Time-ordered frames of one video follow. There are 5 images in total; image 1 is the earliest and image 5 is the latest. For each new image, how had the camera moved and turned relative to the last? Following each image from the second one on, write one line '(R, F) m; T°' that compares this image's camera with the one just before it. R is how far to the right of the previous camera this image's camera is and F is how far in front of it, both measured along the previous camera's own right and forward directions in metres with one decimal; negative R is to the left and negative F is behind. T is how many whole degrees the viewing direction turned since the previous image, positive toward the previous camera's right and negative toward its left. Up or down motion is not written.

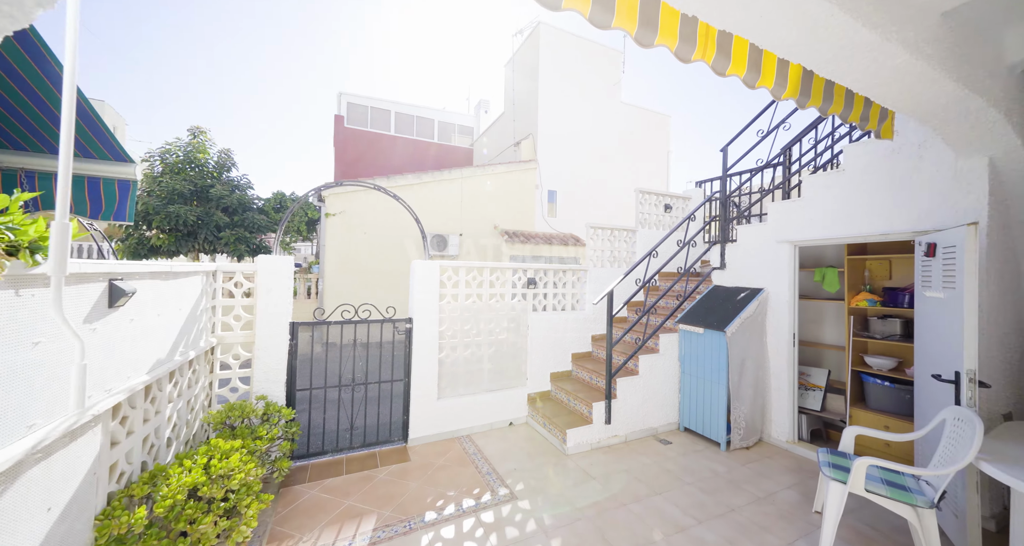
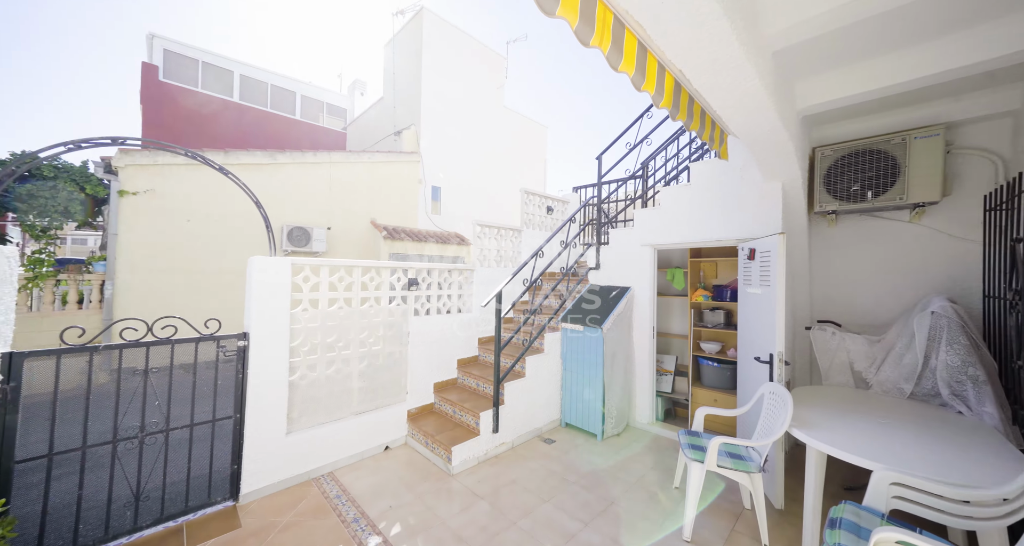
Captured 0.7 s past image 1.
(0.0, +0.2) m; +18°
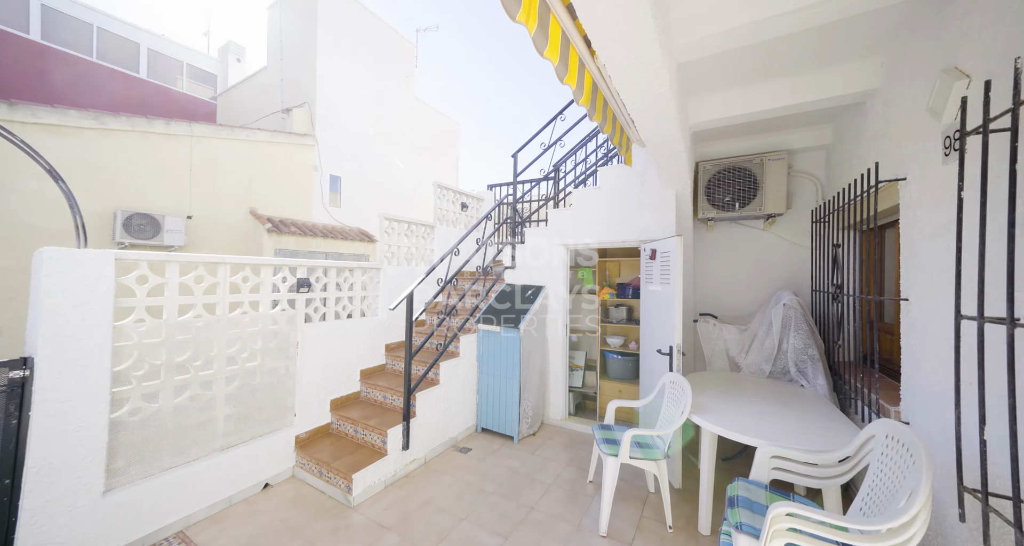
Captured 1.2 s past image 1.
(0.0, +0.2) m; +14°
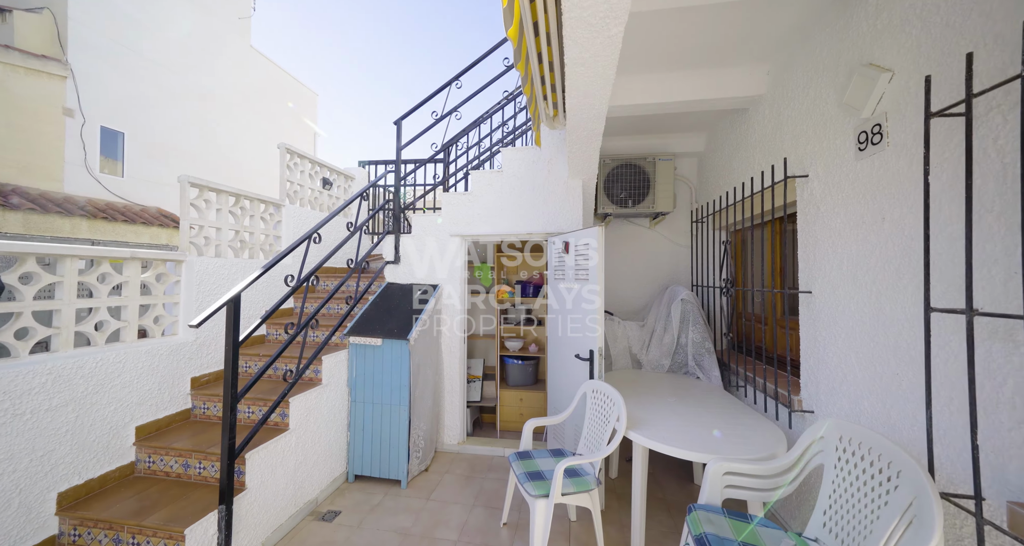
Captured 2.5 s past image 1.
(-0.1, +0.6) m; +20°
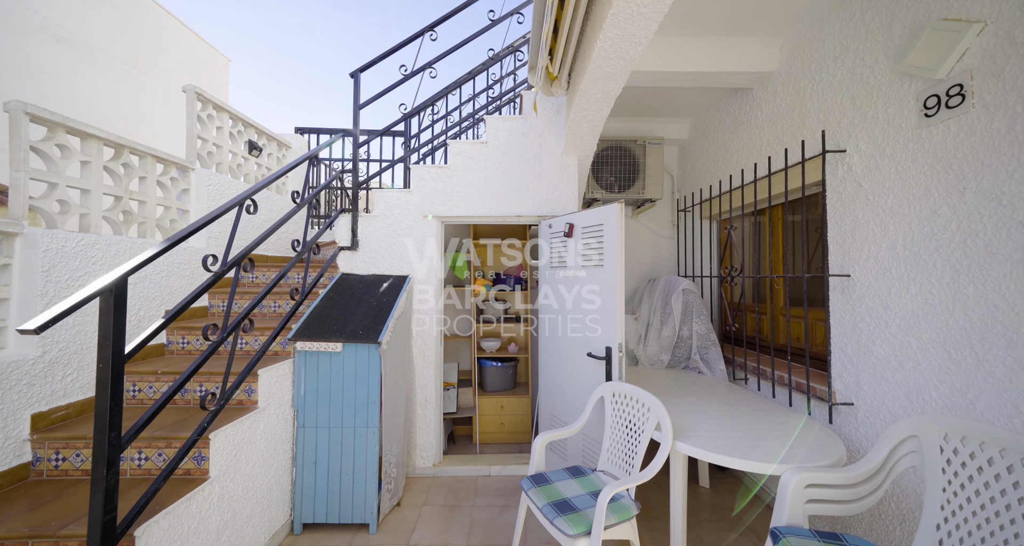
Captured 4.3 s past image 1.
(-0.4, +0.5) m; +10°
